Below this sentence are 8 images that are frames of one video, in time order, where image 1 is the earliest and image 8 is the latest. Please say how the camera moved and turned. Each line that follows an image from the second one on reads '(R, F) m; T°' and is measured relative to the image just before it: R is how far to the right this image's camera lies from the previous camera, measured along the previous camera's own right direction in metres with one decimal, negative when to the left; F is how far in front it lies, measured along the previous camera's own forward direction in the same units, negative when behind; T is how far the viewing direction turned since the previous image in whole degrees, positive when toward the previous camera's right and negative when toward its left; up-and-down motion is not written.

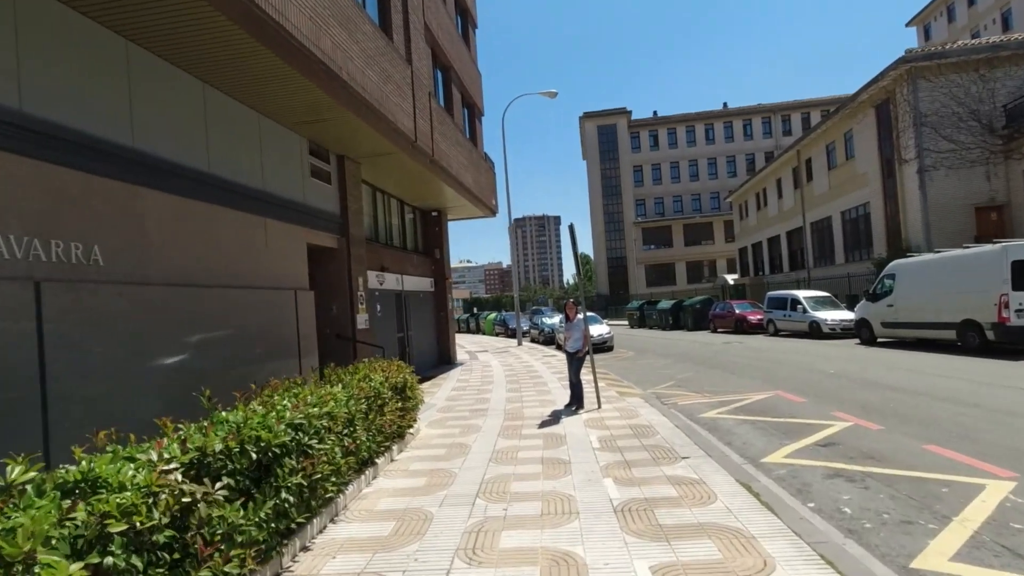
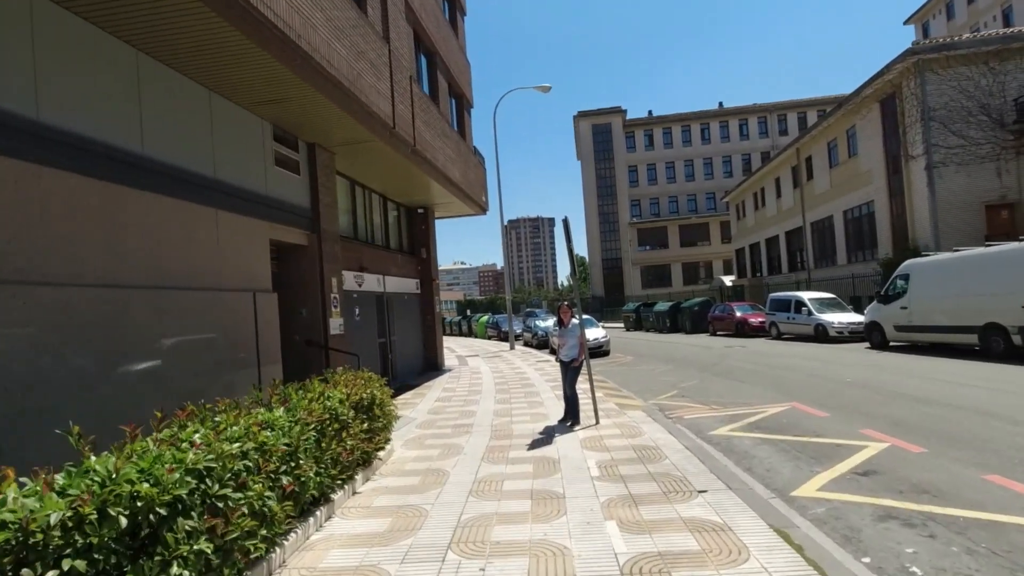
(+0.1, +1.1) m; +1°
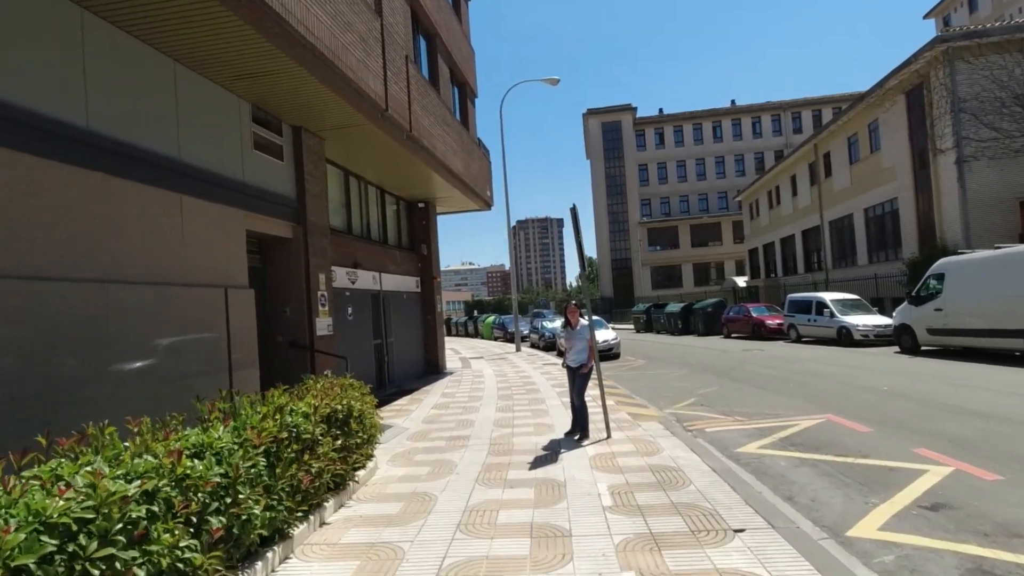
(+0.1, +1.0) m; -1°
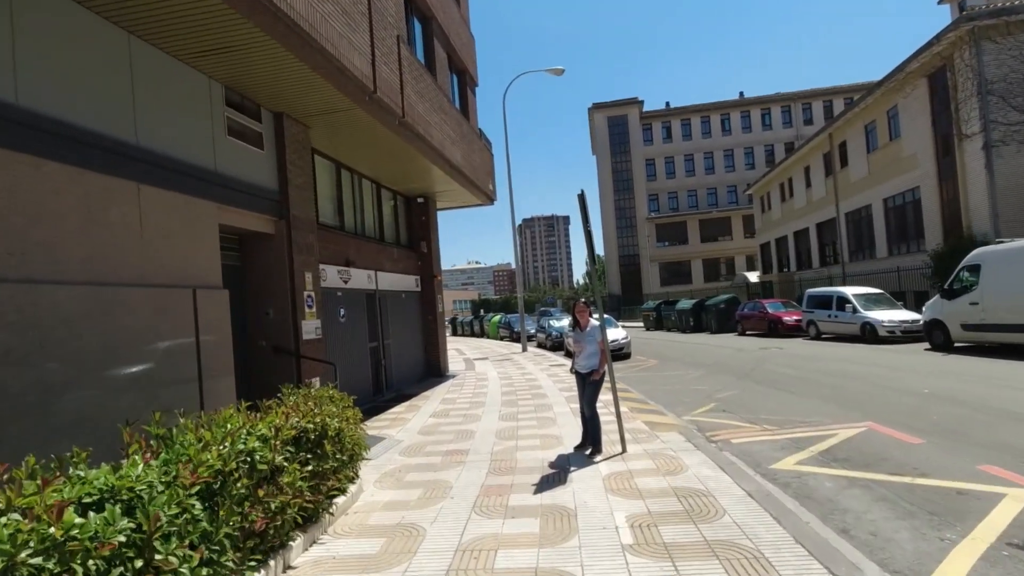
(+0.1, +0.9) m; -1°
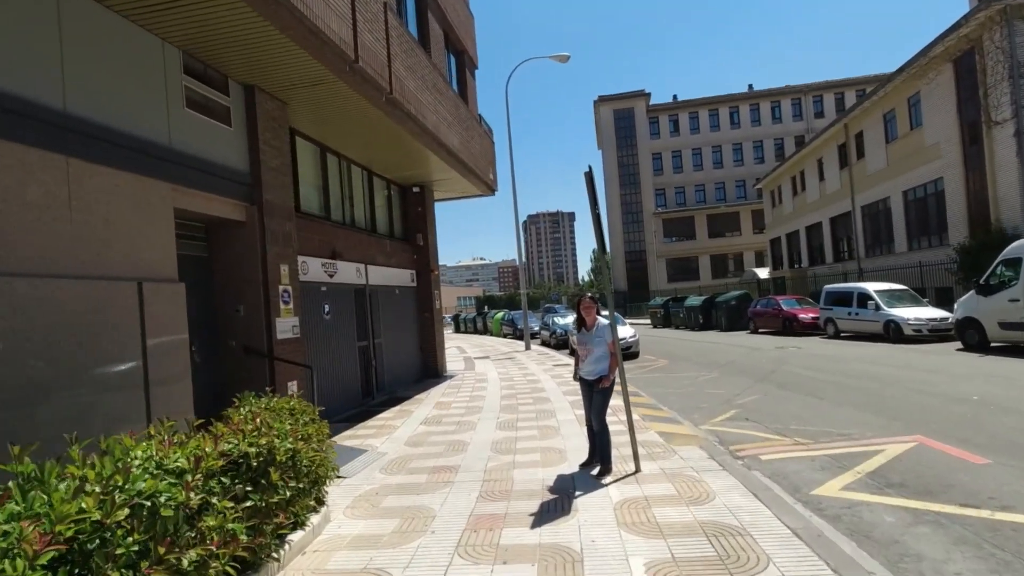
(+0.1, +1.0) m; -1°
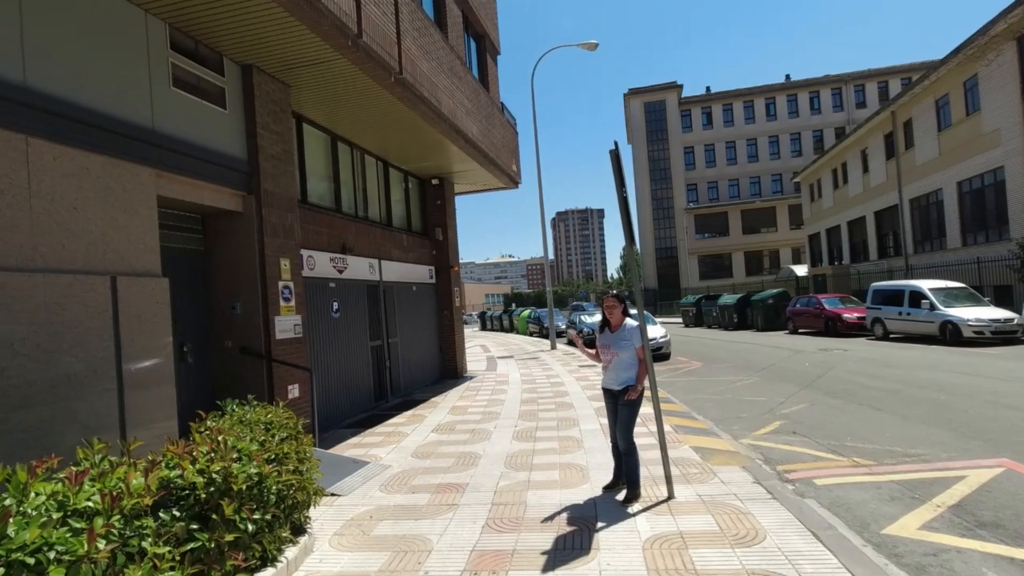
(+0.1, +0.8) m; -3°
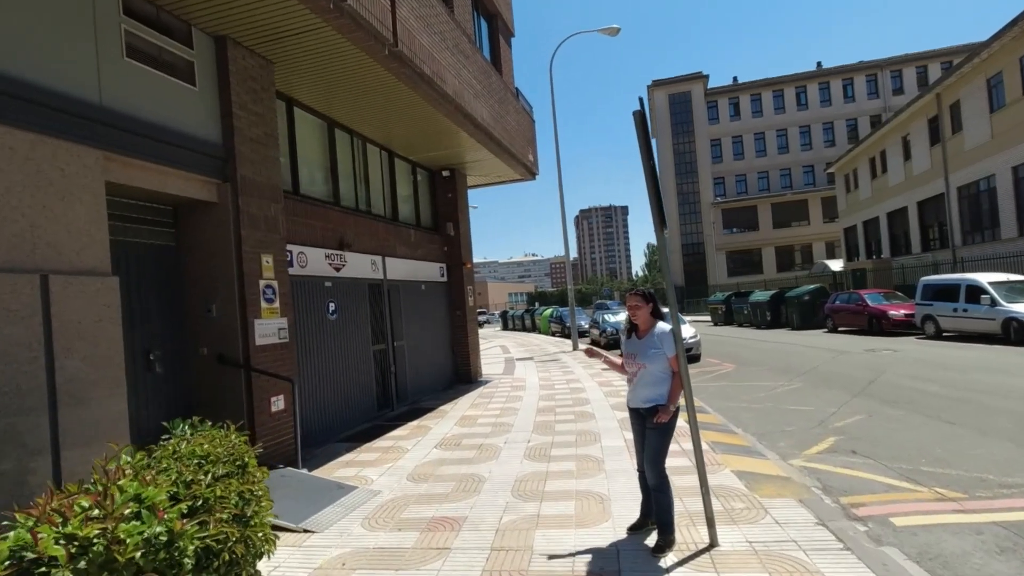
(+0.2, +1.0) m; -2°
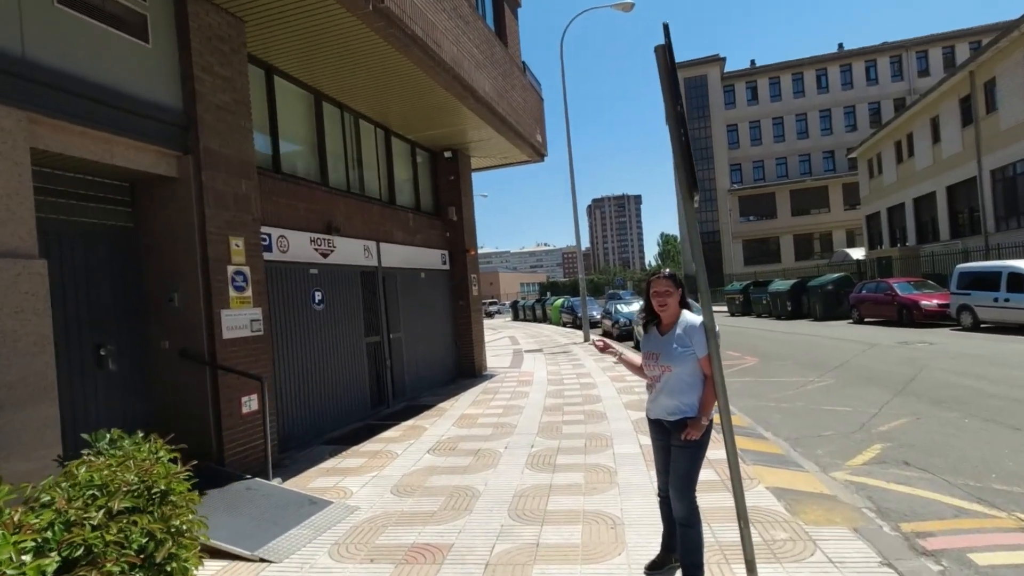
(+0.1, +0.9) m; -1°
